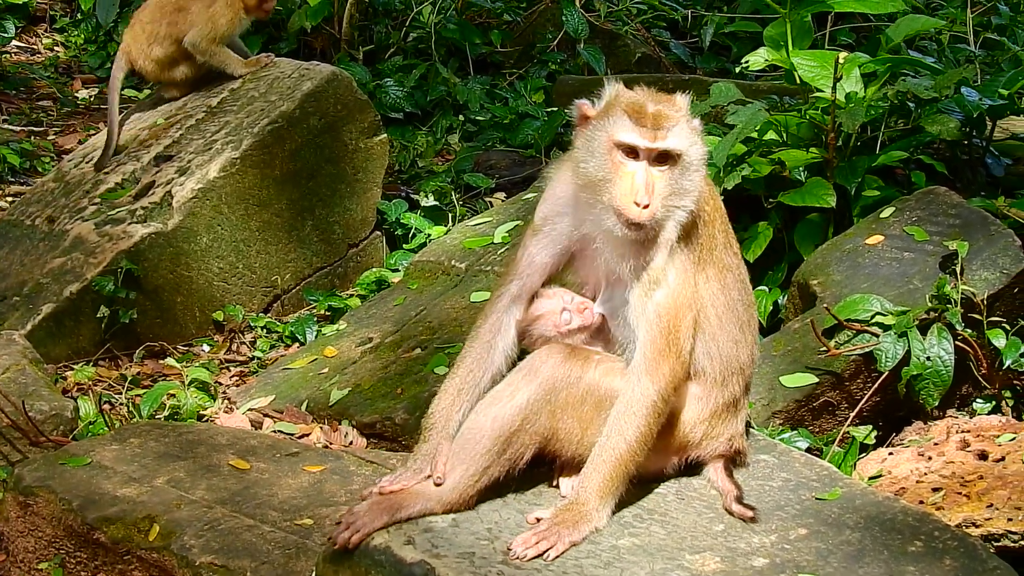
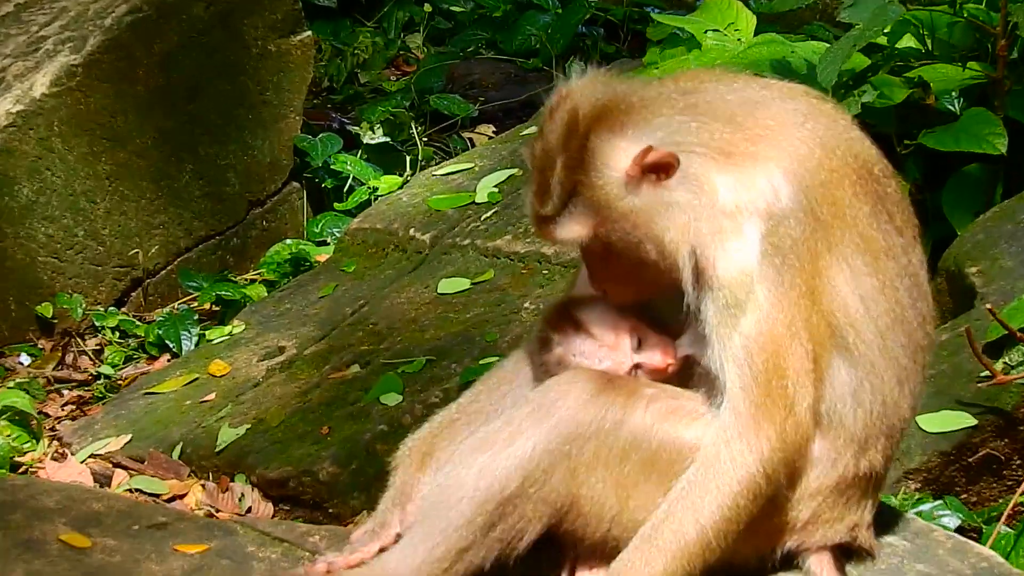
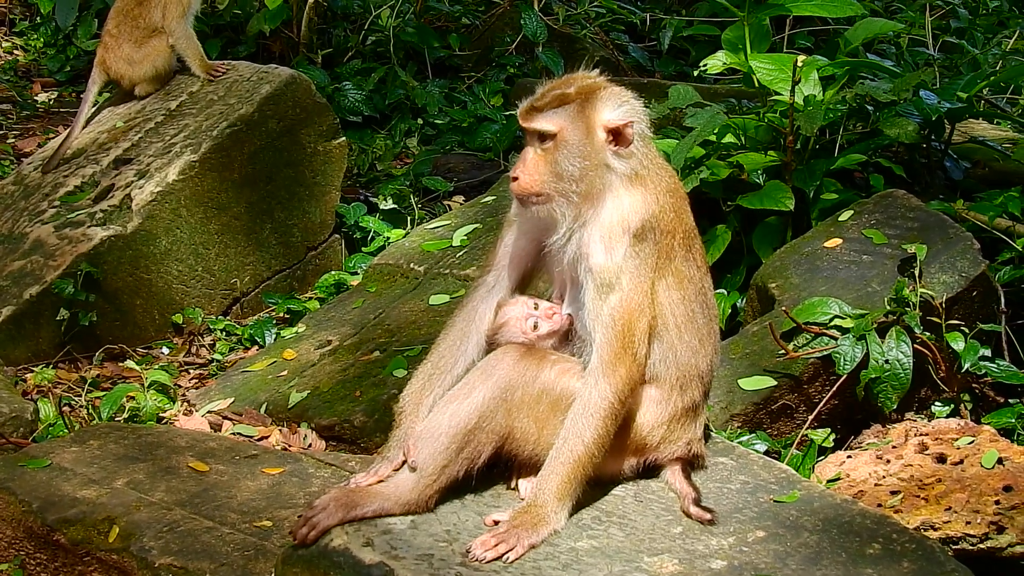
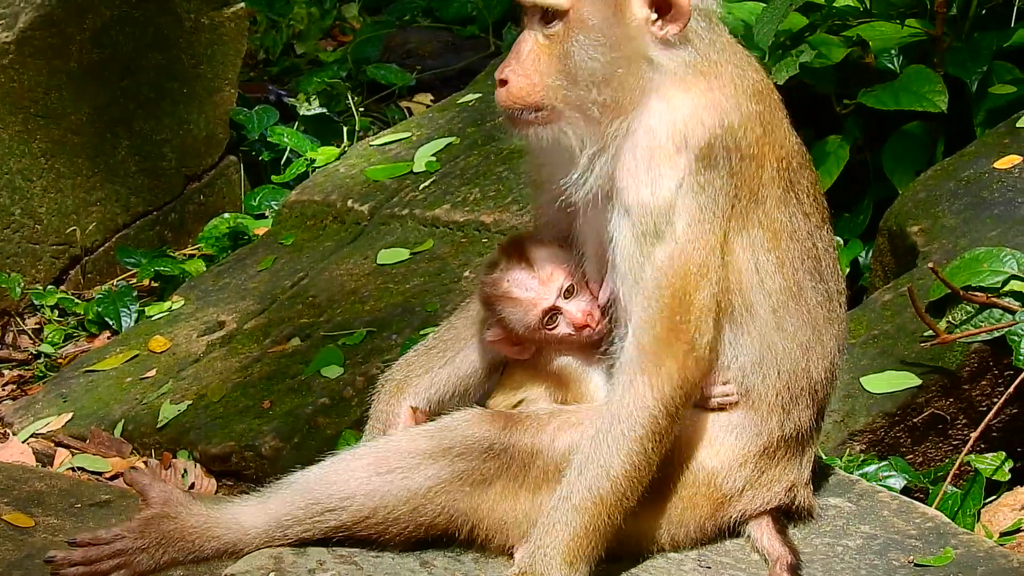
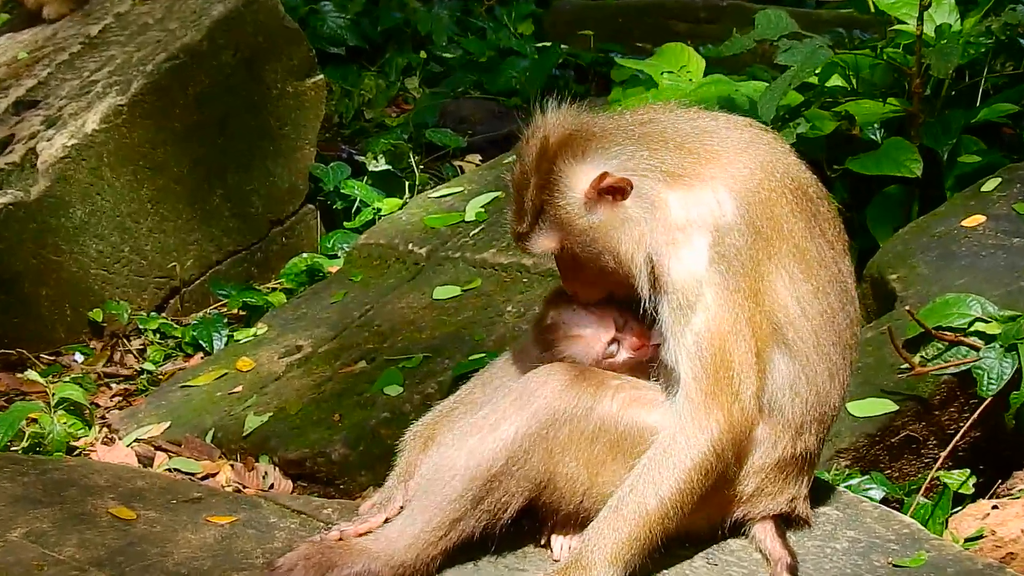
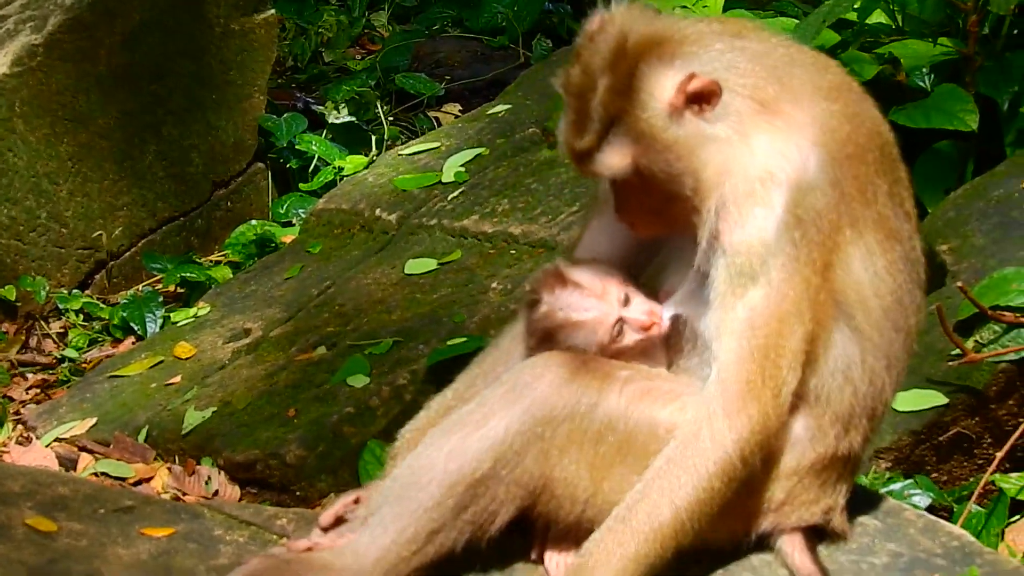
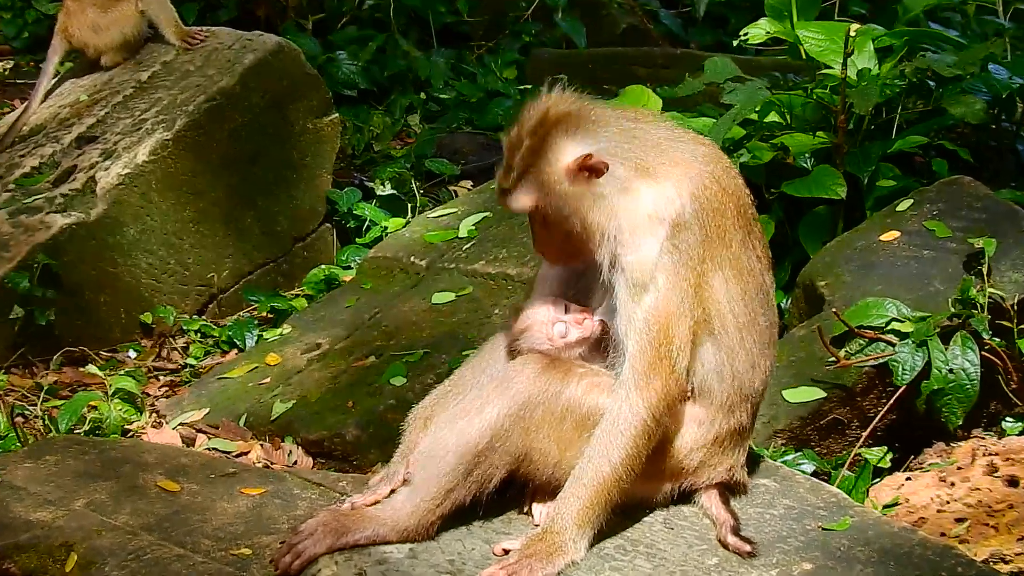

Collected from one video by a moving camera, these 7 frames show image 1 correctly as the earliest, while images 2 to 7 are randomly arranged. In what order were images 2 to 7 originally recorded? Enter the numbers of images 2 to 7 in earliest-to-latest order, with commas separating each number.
3, 7, 5, 2, 6, 4
